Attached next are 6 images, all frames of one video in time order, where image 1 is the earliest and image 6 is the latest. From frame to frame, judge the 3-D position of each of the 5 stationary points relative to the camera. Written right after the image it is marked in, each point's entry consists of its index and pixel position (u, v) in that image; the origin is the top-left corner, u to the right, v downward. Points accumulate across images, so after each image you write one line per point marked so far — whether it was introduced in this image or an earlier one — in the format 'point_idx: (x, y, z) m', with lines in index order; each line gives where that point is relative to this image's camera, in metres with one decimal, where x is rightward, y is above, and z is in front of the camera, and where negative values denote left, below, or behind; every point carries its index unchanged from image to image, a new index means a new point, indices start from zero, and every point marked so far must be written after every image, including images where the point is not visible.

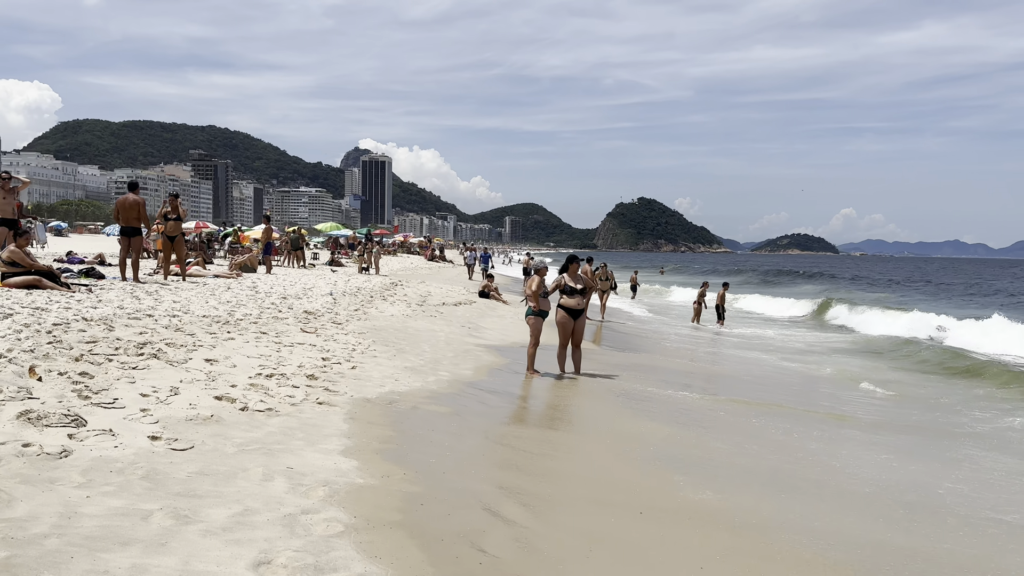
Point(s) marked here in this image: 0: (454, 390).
0: (-0.5, -0.8, +6.8) m
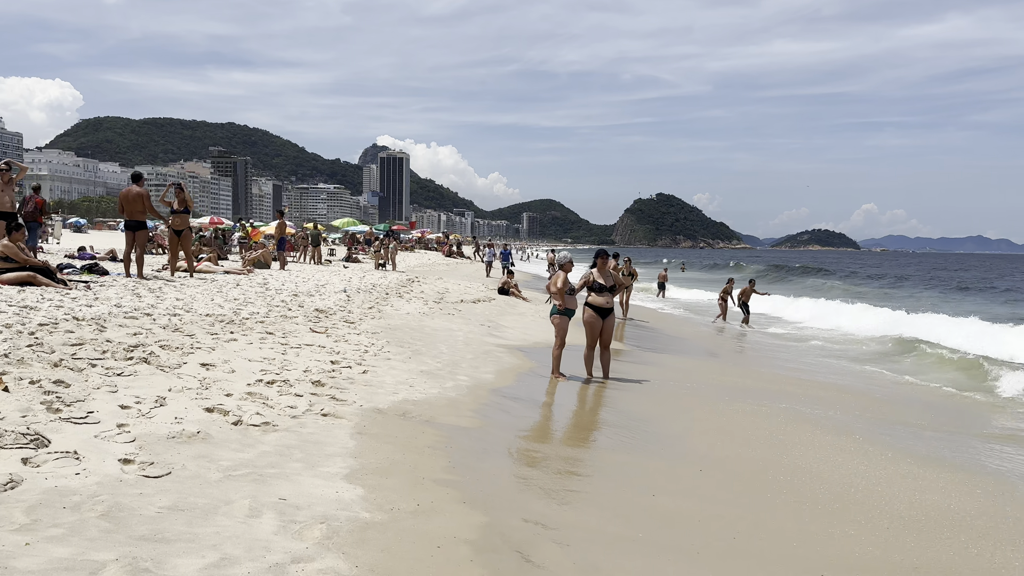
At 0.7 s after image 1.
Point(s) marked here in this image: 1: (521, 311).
0: (-0.3, -0.8, +6.2) m
1: (+0.1, -0.4, +15.0) m
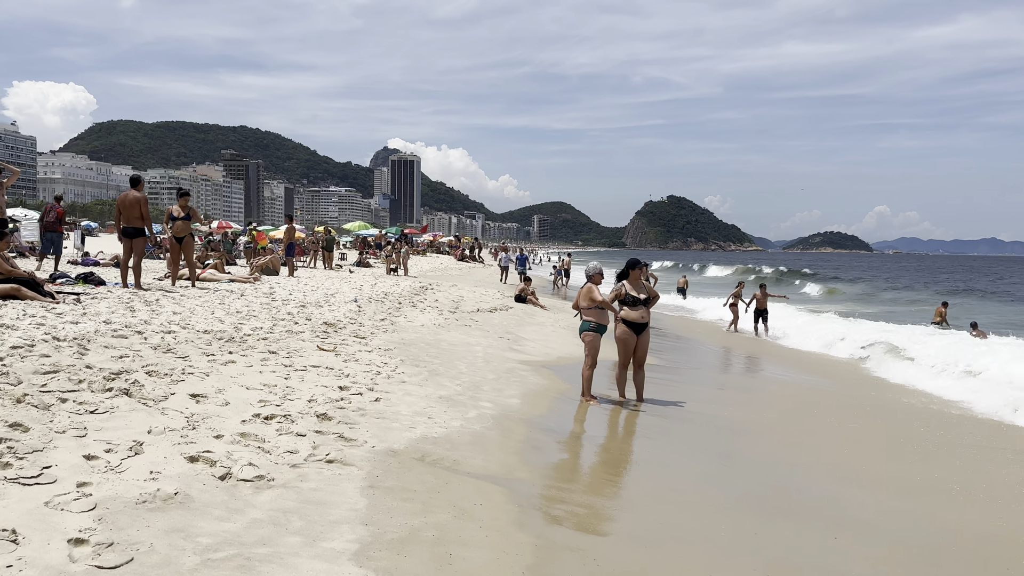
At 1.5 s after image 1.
0: (-0.1, -0.9, +5.4) m
1: (+0.5, -0.6, +14.3) m
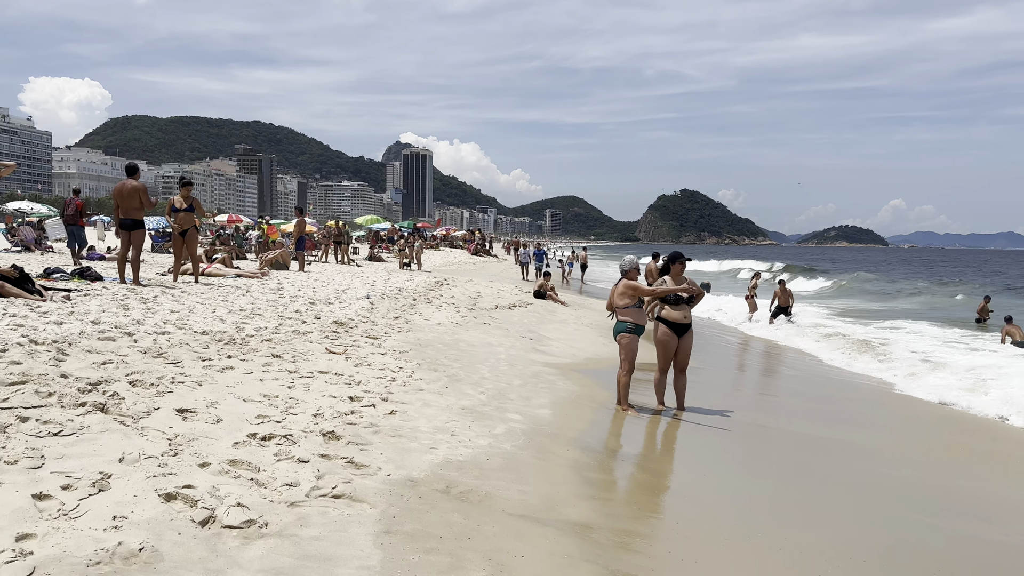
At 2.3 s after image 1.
0: (+0.1, -0.9, +4.7) m
1: (+0.8, -0.5, +13.6) m
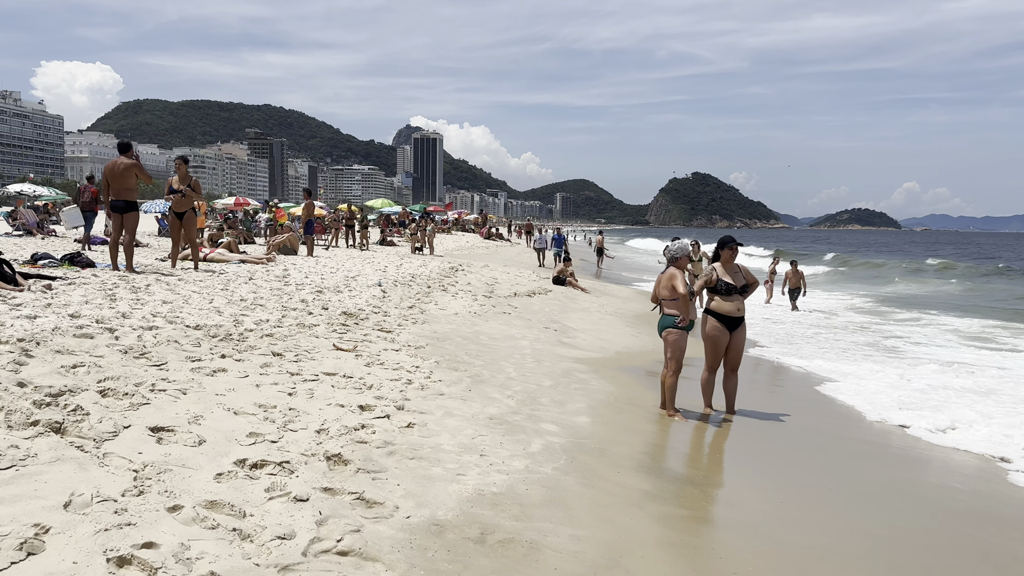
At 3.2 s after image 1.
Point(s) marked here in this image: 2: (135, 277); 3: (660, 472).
0: (+0.3, -0.9, +4.0) m
1: (+1.1, -0.3, +12.8) m
2: (-3.8, +0.1, +8.2) m
3: (+0.8, -1.0, +4.3) m
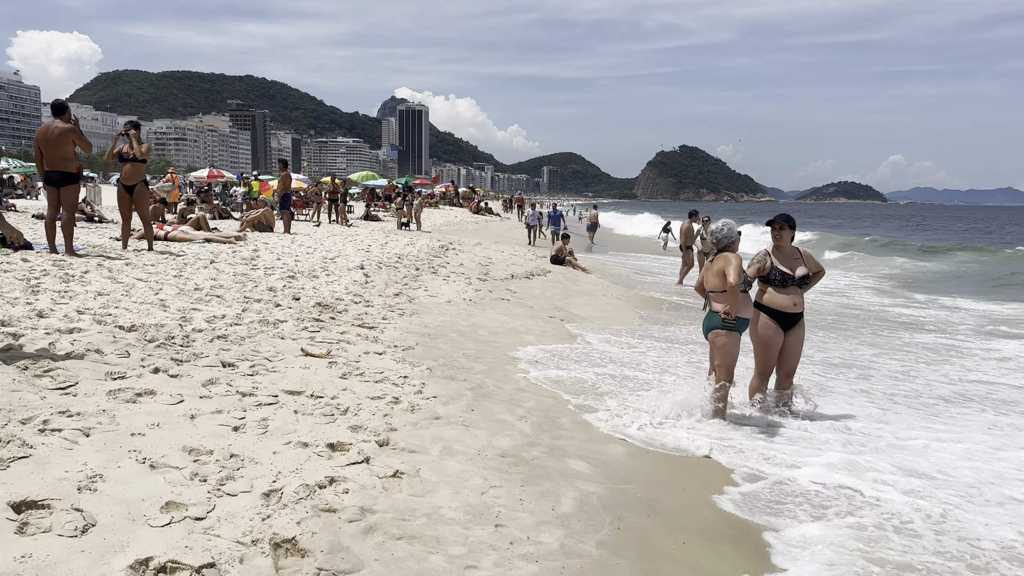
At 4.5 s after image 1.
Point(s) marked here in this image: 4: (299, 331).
0: (+0.4, -0.9, +2.9) m
1: (+1.1, 0.0, +11.7) m
2: (-3.8, +0.2, +7.0) m
3: (+0.9, -1.0, +3.2) m
4: (-1.5, -0.3, +5.6) m
